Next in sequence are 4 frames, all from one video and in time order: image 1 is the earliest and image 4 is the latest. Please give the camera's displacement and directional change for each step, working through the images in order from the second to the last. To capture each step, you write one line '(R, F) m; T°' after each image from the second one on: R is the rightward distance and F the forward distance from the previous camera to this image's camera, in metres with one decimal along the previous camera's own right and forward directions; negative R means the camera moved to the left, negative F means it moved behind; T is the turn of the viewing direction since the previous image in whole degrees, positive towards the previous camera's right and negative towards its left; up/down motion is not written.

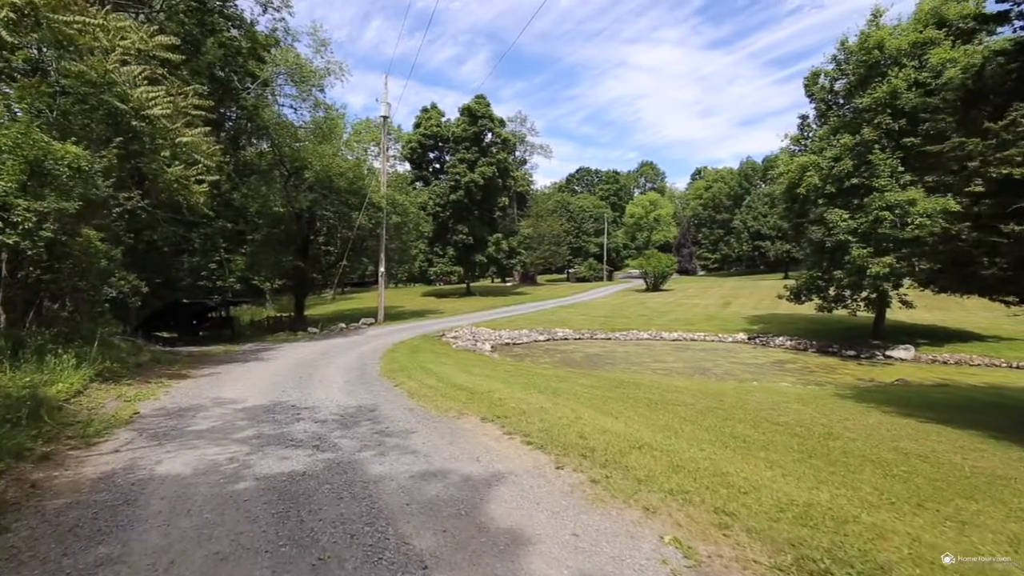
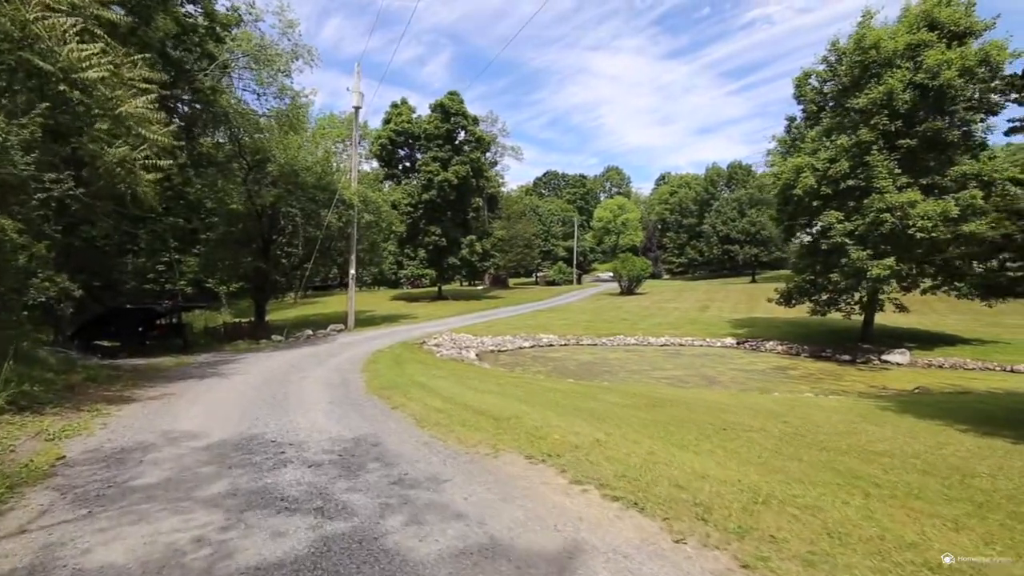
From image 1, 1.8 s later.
(-0.9, +1.6) m; +4°
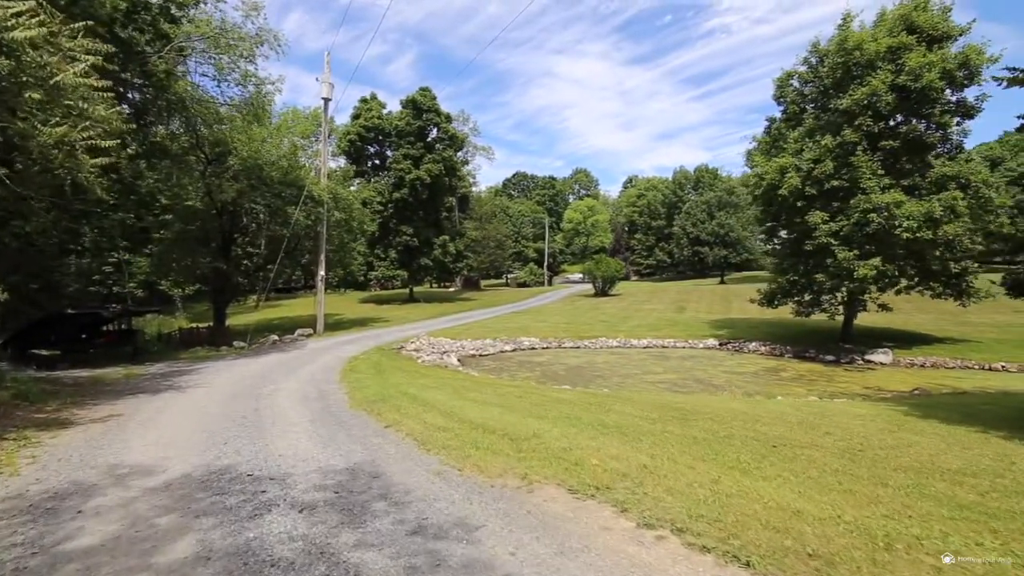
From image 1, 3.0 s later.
(-0.6, +1.0) m; +3°
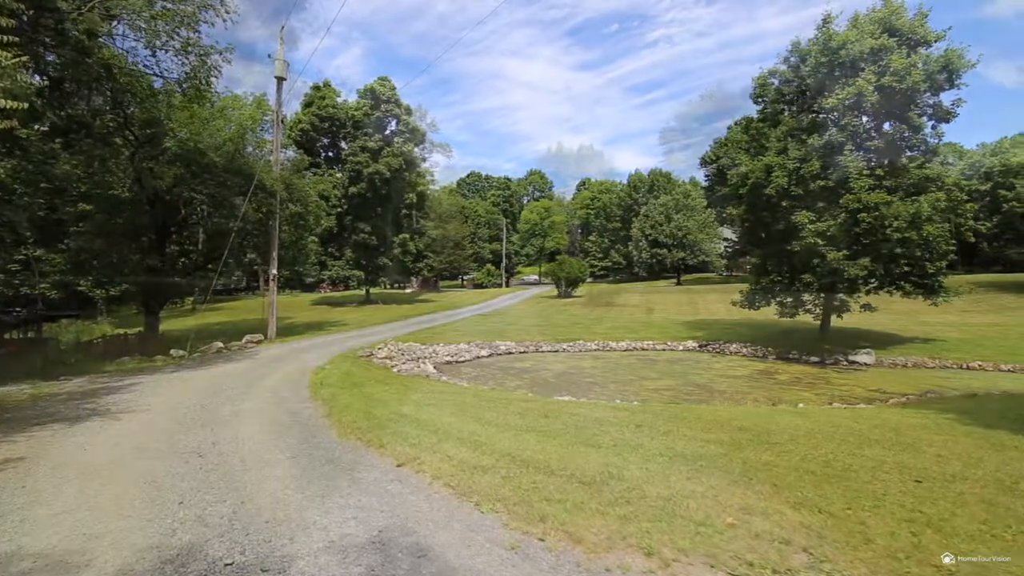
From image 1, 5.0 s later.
(-0.9, +1.6) m; +5°
